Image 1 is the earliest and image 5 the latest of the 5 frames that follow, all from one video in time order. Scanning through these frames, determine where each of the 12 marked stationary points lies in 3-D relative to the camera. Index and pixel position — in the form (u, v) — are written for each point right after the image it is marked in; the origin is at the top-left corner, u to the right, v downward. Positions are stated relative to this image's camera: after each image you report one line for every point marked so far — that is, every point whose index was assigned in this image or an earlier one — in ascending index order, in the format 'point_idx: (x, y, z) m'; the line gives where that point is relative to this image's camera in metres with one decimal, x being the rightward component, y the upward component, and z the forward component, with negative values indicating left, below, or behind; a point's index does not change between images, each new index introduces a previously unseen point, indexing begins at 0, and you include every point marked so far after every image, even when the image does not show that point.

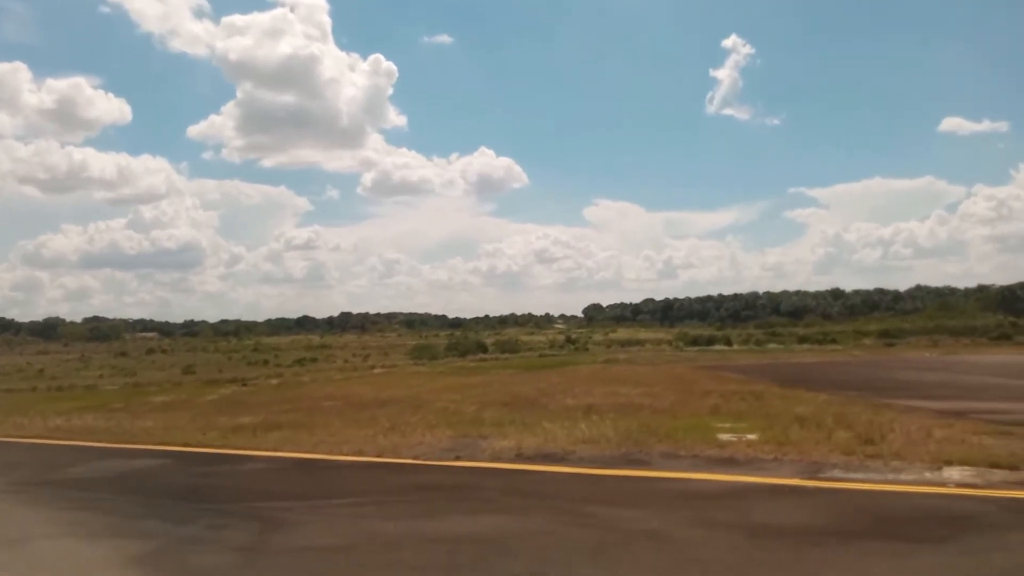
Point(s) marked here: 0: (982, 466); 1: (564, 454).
0: (+7.2, -2.7, +12.5) m
1: (+1.0, -3.2, +15.6) m
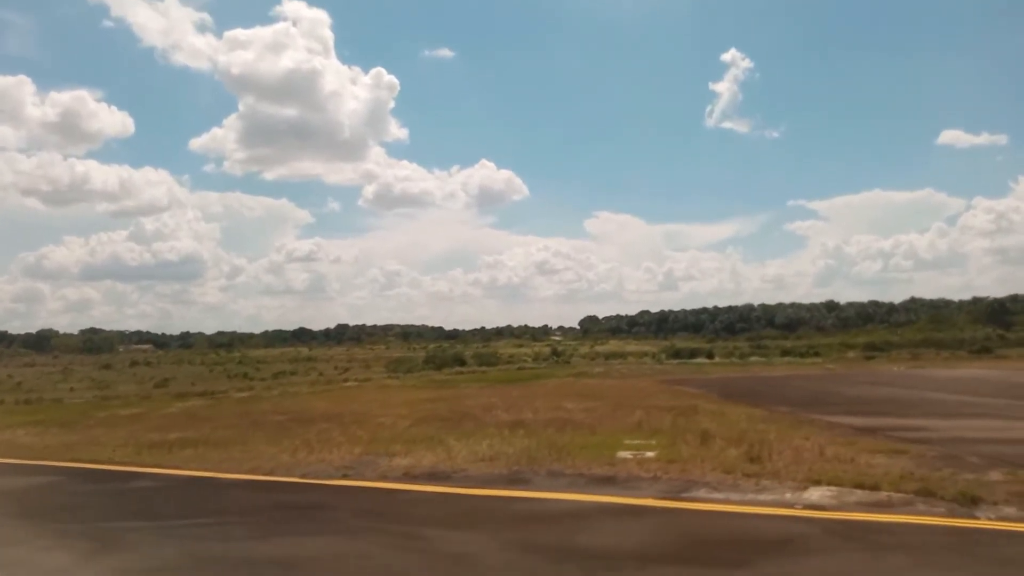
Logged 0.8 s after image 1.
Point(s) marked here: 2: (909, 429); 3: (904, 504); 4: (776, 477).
0: (+5.1, -3.0, +12.4) m
1: (-1.1, -3.5, +15.5) m
2: (+9.4, -3.3, +19.0) m
3: (+5.3, -2.9, +11.0) m
4: (+4.4, -3.1, +13.4) m
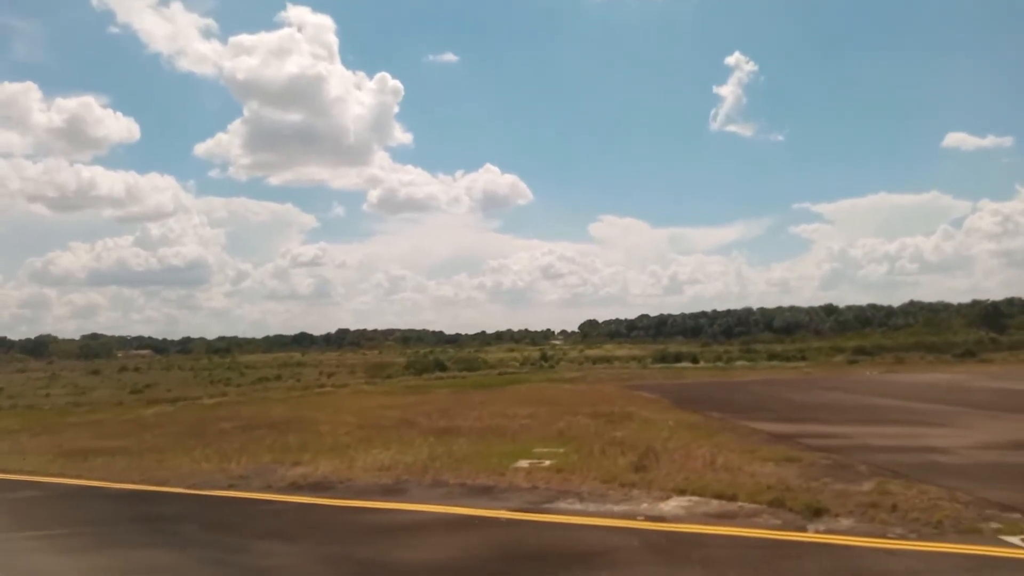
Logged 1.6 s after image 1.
0: (+2.9, -3.1, +12.2) m
1: (-3.3, -3.7, +15.3) m
2: (+7.2, -3.4, +18.8) m
3: (+3.1, -3.0, +10.8) m
4: (+2.2, -3.3, +13.3) m
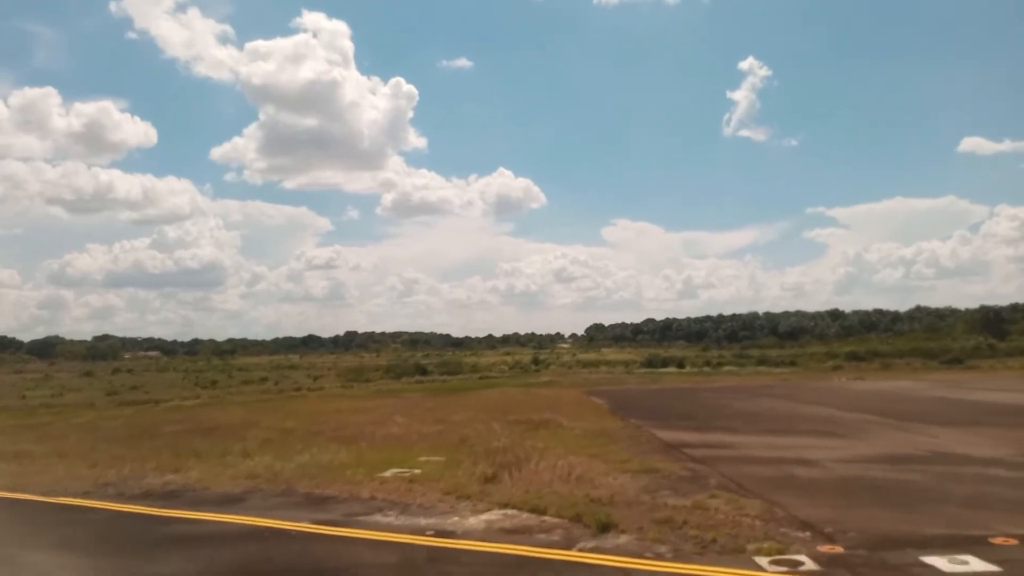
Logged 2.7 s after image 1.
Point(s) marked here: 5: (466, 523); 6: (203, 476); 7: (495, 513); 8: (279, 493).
0: (+0.2, -3.3, +12.0) m
1: (-6.0, -3.8, +15.3) m
2: (+4.6, -3.6, +18.5) m
3: (+0.3, -3.2, +10.6) m
4: (-0.5, -3.4, +13.1) m
5: (-0.6, -3.3, +11.4) m
6: (-6.4, -3.9, +17.0) m
7: (-0.2, -3.3, +11.9) m
8: (-4.2, -3.7, +14.6) m
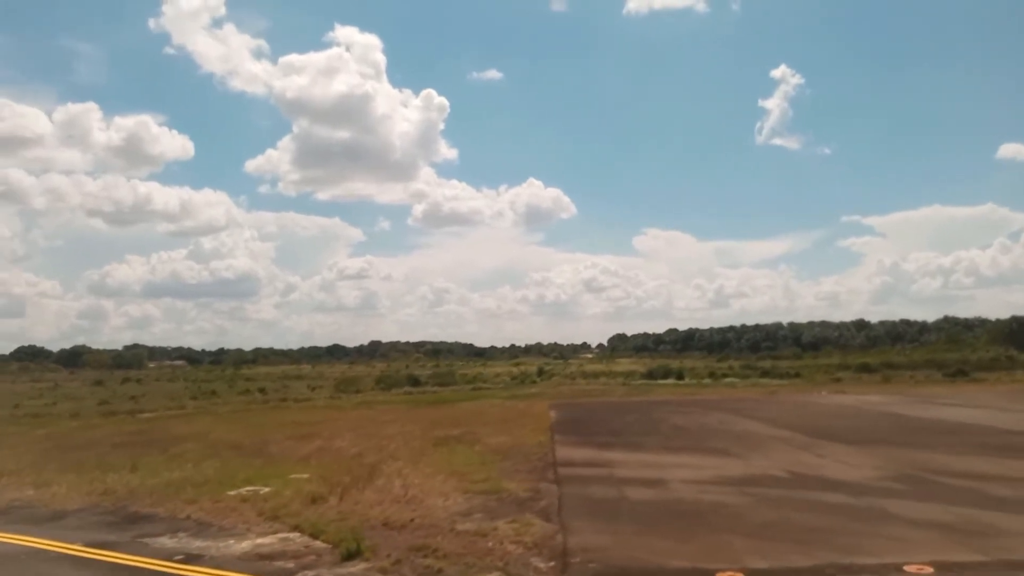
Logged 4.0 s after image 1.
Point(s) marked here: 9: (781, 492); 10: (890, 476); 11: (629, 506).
0: (-2.9, -3.5, +11.7) m
1: (-8.9, -4.1, +15.2) m
2: (+1.8, -4.0, +18.1) m
3: (-2.8, -3.4, +10.3) m
4: (-3.6, -3.7, +12.8) m
5: (-3.7, -3.5, +11.1) m
6: (-9.3, -4.2, +16.9) m
7: (-3.3, -3.5, +11.6) m
8: (-7.1, -4.0, +14.5) m
9: (+4.5, -3.4, +13.5) m
10: (+6.9, -3.4, +14.7) m
11: (+1.9, -3.5, +13.0) m
